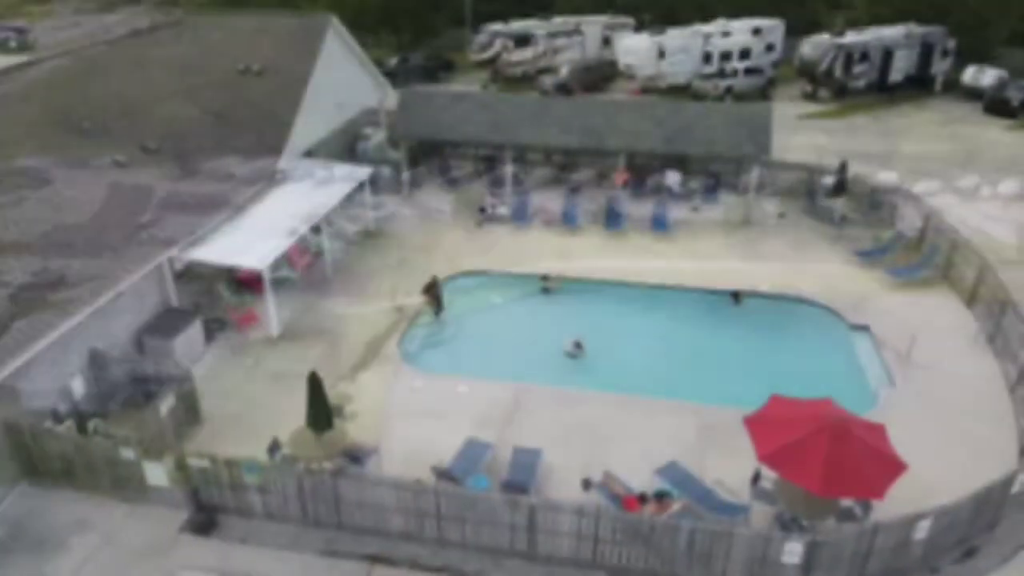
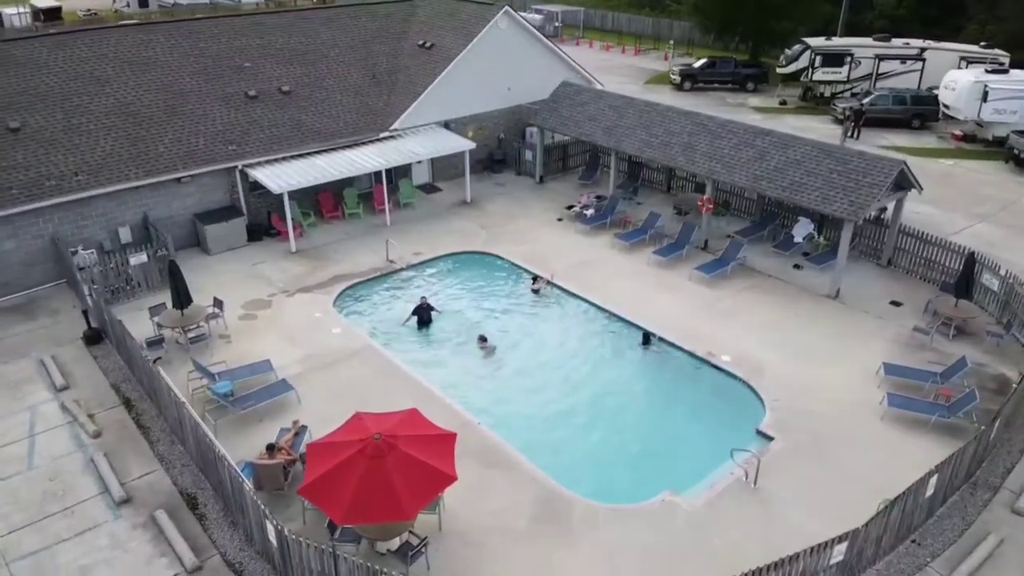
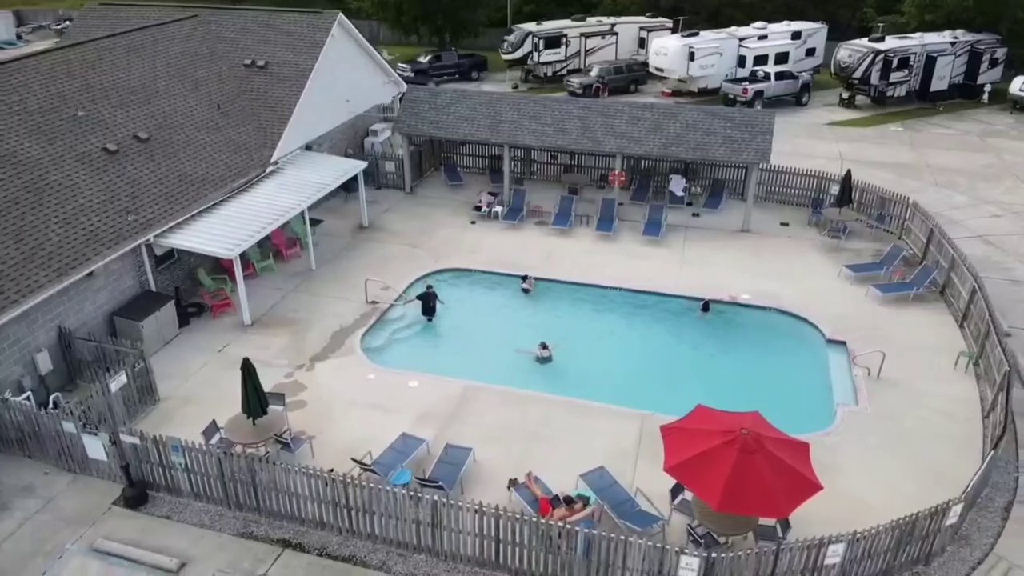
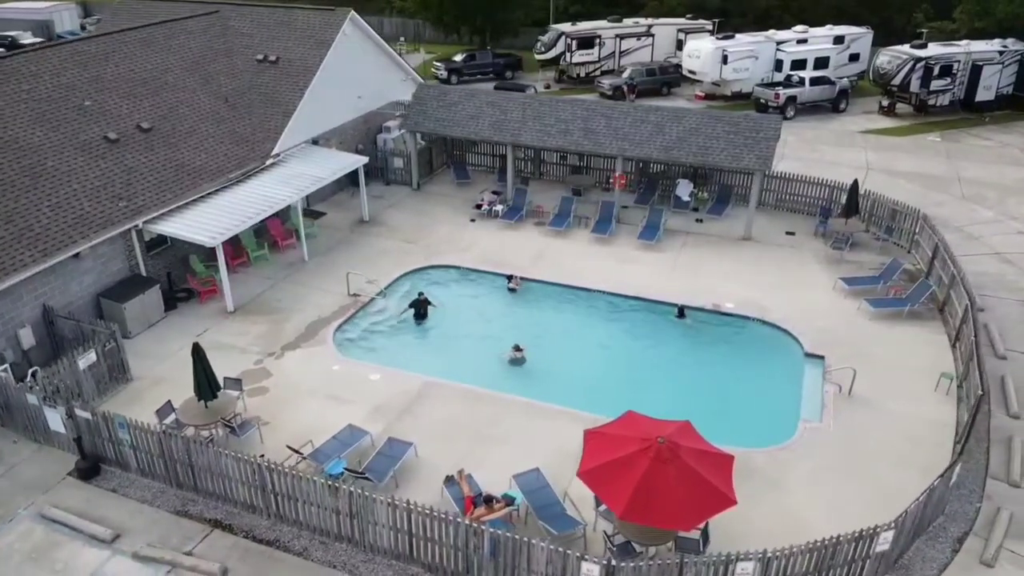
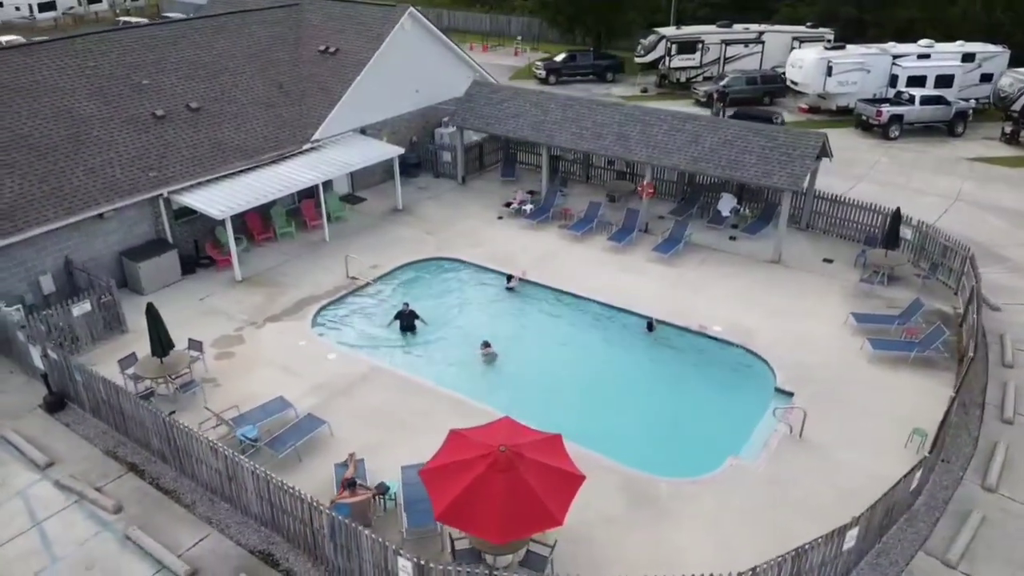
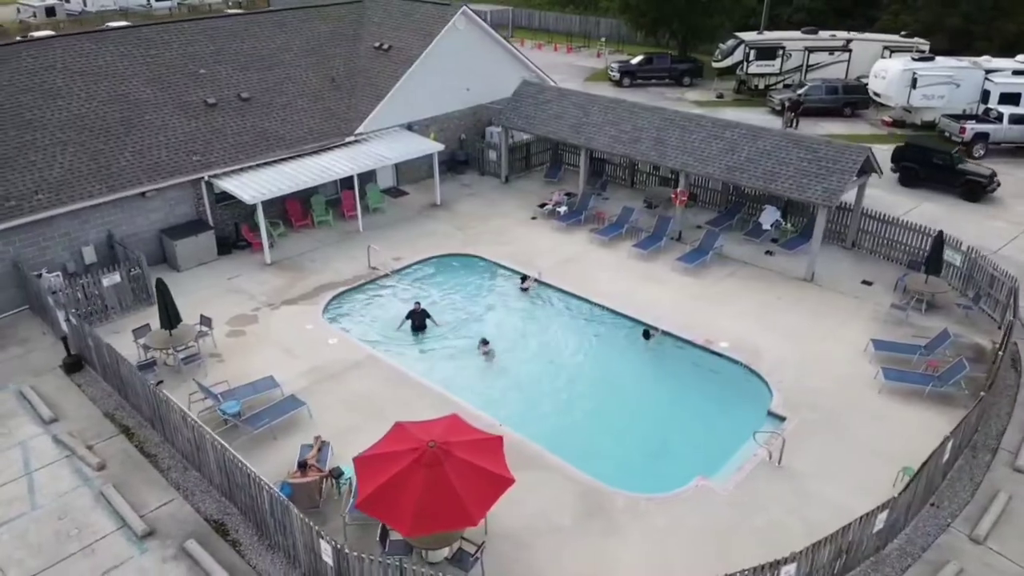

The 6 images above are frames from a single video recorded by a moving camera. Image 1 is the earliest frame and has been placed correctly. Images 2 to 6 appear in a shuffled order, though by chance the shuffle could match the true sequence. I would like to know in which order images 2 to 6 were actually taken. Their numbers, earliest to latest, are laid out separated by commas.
3, 4, 5, 6, 2
